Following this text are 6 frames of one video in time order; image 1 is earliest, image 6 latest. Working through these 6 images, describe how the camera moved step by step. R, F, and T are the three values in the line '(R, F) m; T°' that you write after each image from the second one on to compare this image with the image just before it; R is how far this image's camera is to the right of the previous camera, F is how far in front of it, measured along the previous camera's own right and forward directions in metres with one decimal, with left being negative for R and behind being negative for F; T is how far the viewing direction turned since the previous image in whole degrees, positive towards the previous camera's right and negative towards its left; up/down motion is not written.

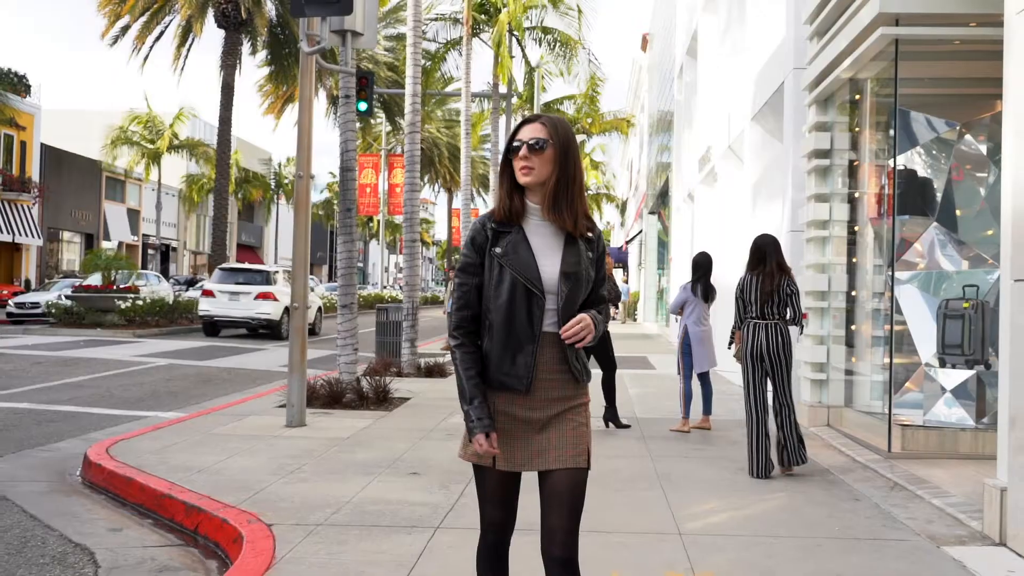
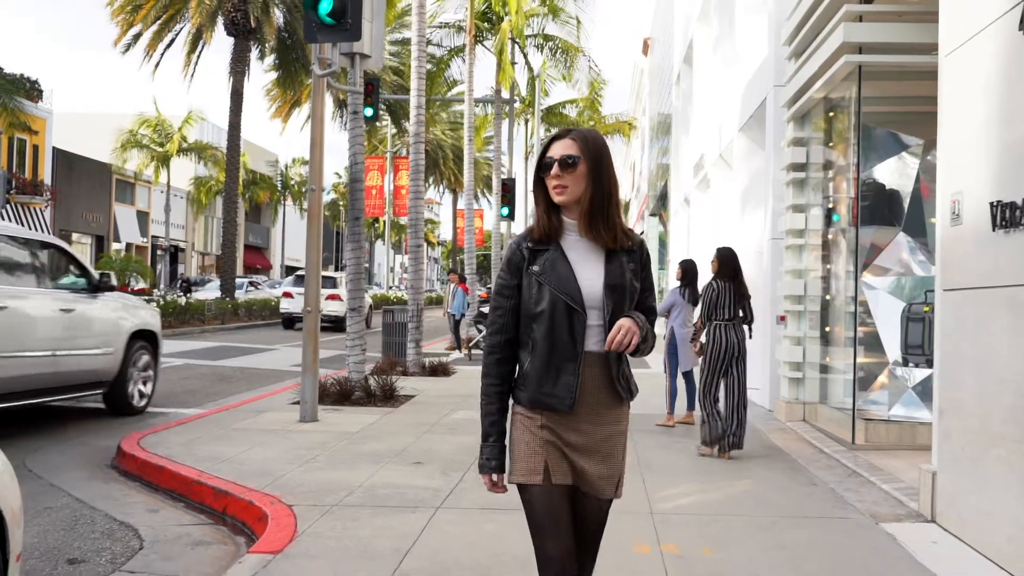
(+0.1, -0.7) m; 0°
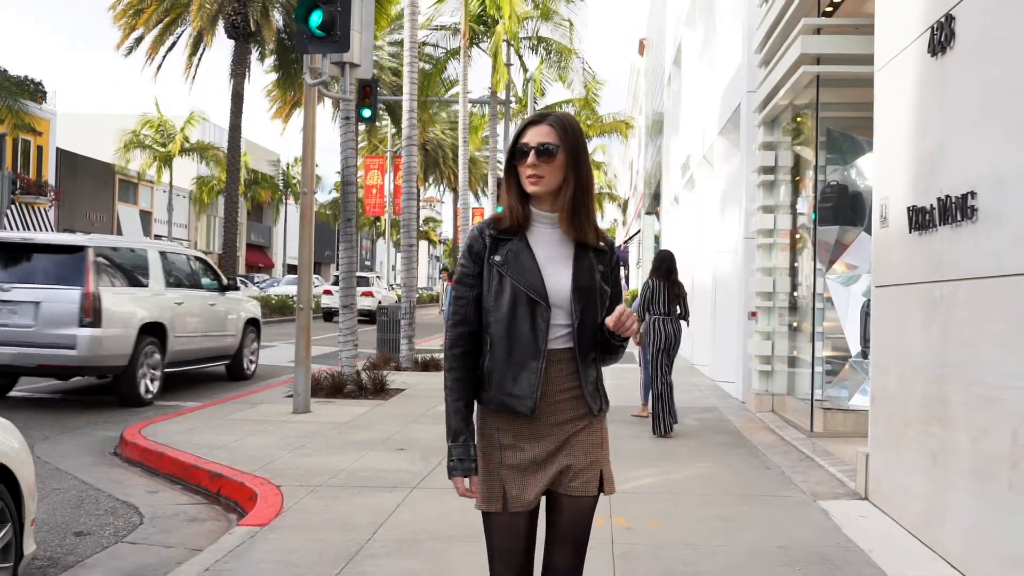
(+0.2, -0.5) m; 0°
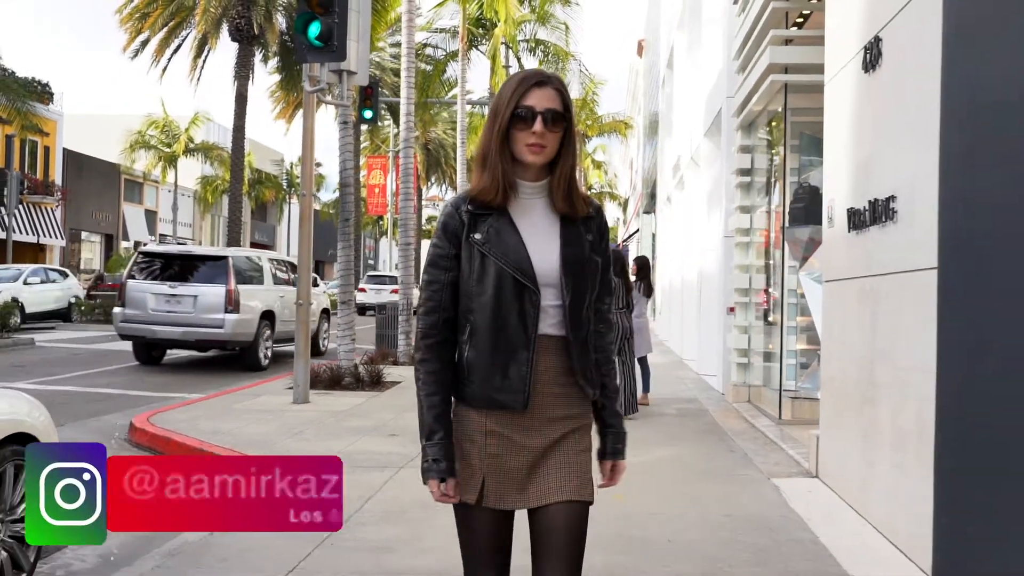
(+0.2, -0.5) m; 0°
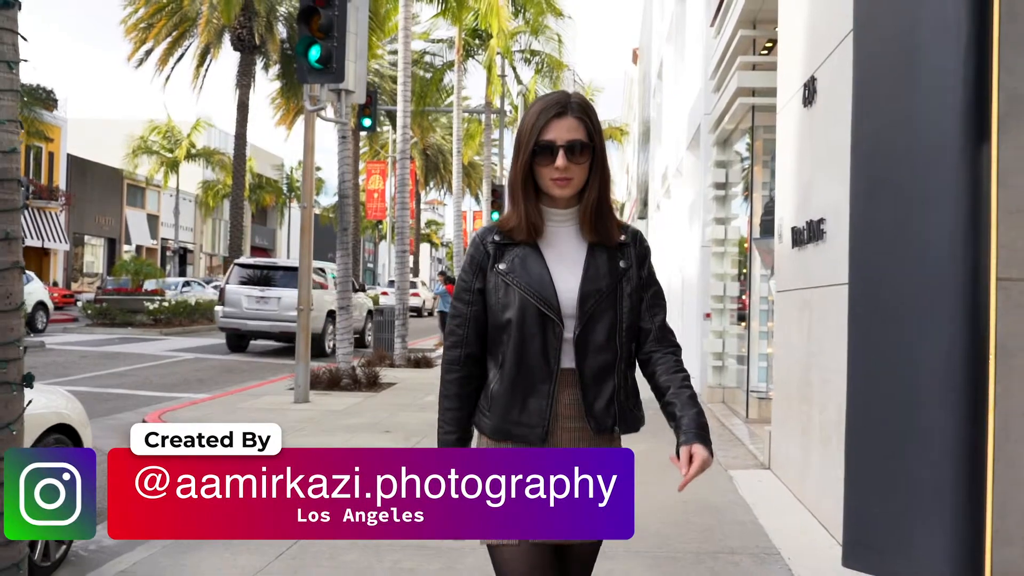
(+0.1, -0.7) m; 0°
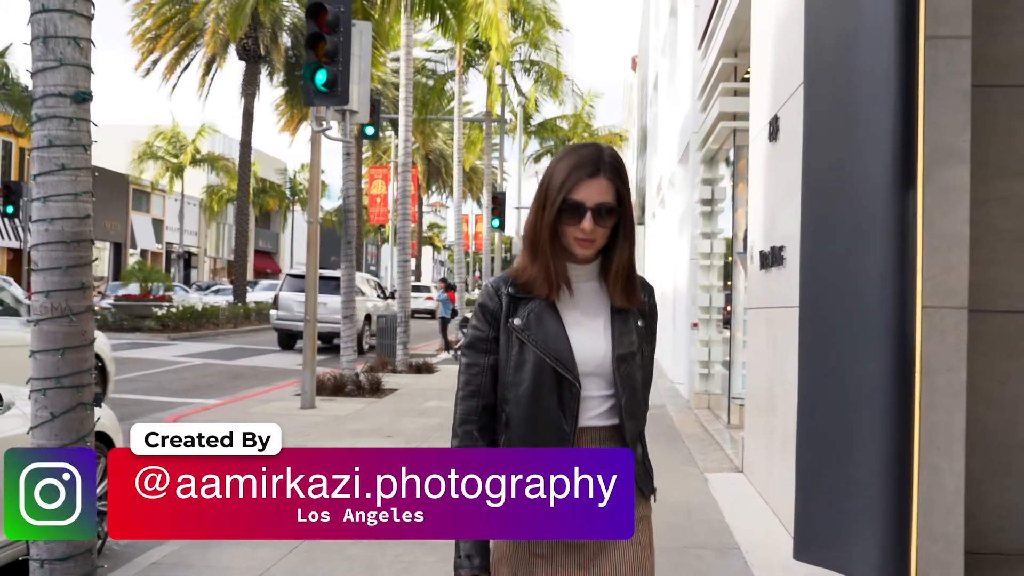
(+0.1, -0.6) m; 0°
